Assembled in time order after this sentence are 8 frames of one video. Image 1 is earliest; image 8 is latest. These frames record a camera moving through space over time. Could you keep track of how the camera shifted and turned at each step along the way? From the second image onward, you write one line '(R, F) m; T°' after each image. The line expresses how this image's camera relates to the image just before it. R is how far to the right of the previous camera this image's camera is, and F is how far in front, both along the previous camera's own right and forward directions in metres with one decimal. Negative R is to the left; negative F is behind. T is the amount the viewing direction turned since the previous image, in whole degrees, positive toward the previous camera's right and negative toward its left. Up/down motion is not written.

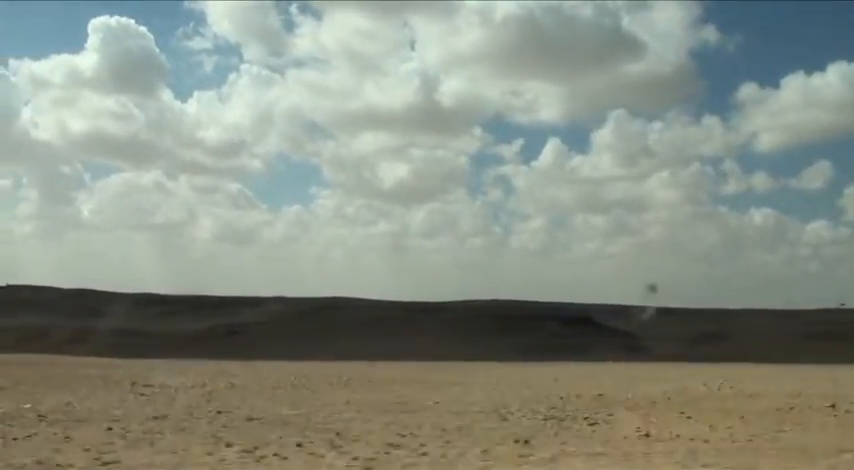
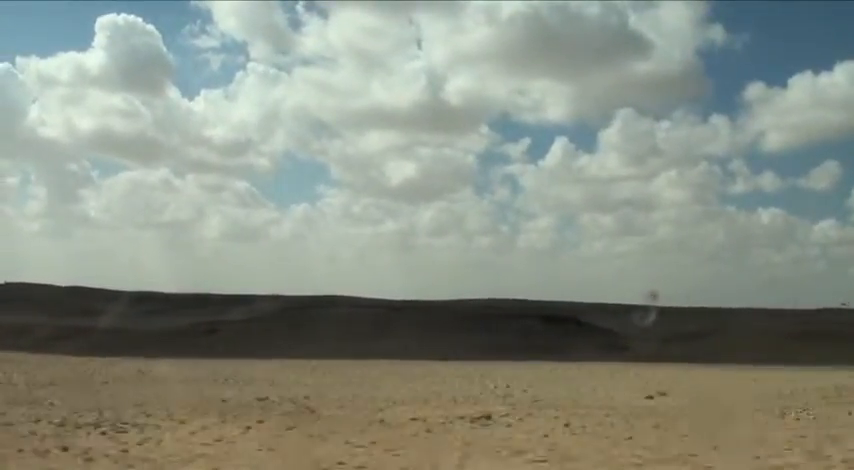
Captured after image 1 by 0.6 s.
(+0.4, +0.2) m; 0°
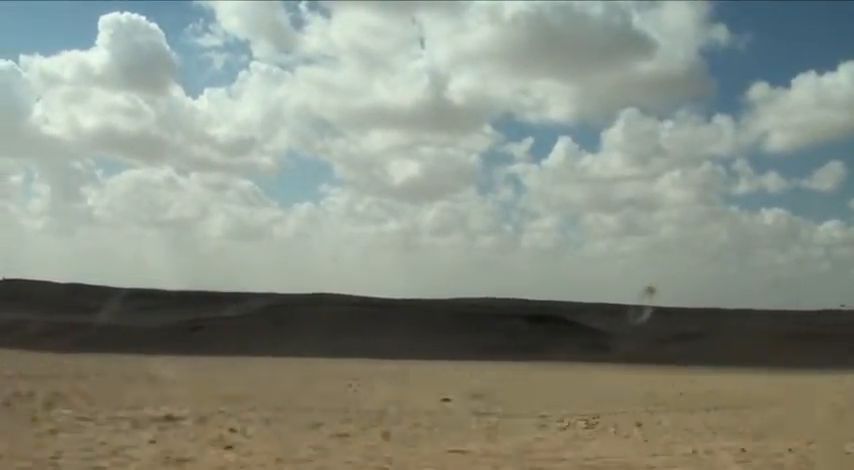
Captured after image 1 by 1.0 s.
(-3.0, -2.5) m; 0°
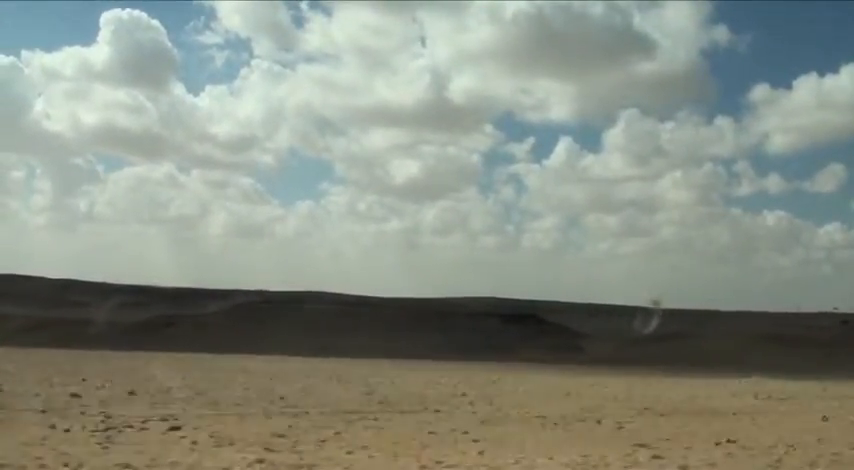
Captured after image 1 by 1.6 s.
(-0.9, +0.8) m; 0°
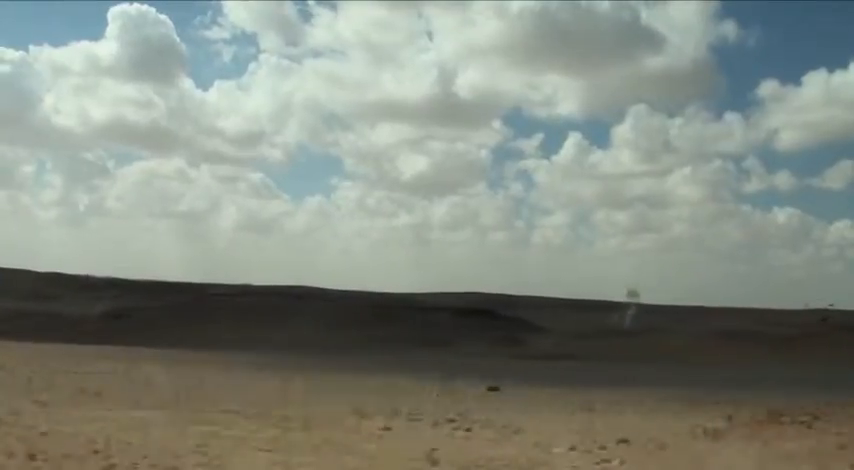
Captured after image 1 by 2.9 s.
(+1.5, +0.5) m; -1°
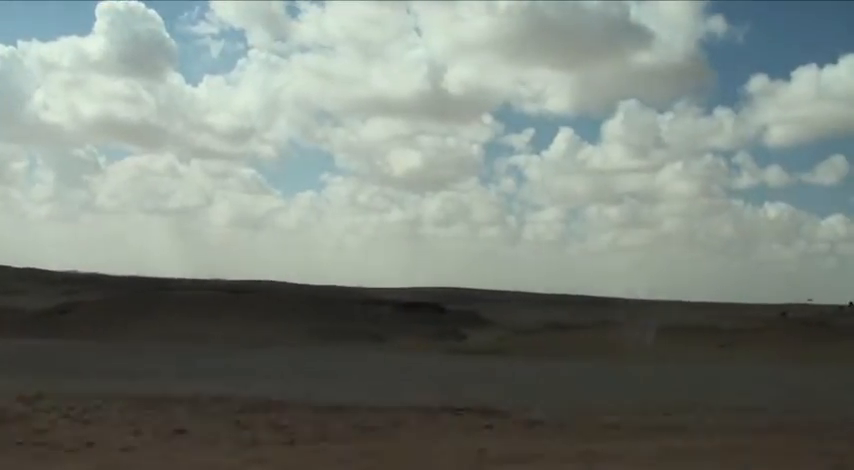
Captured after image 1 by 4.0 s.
(+1.3, +0.7) m; 0°
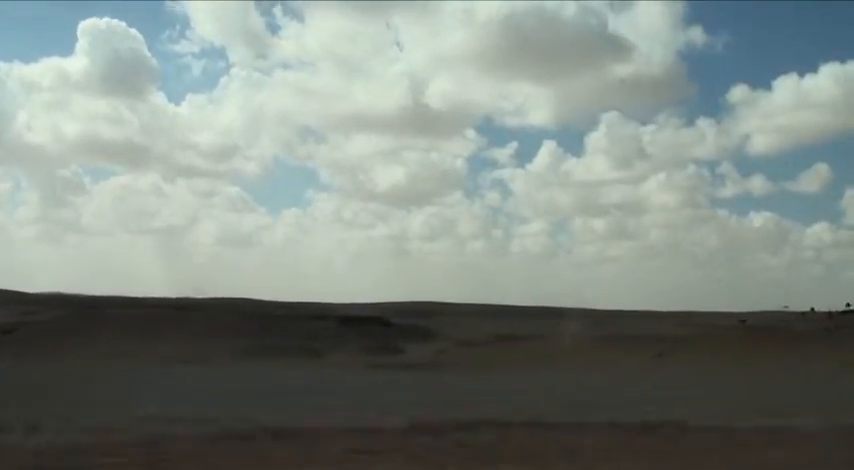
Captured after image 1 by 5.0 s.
(+1.0, +0.1) m; +1°
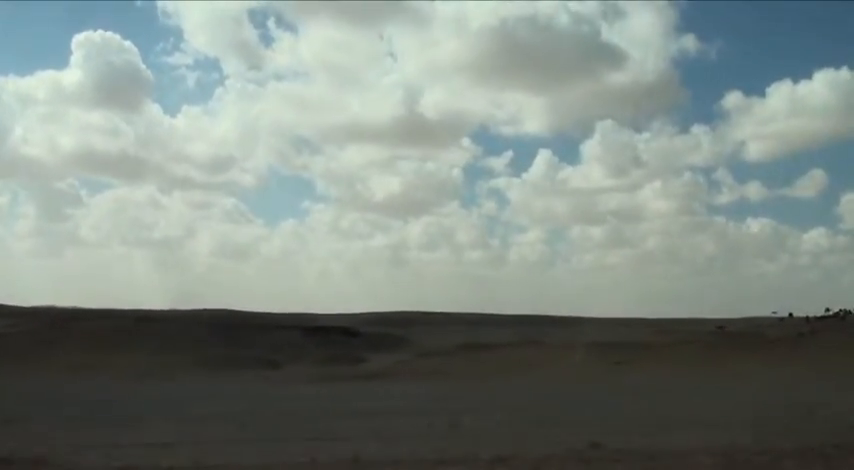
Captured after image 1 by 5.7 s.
(+0.5, -0.5) m; 0°
